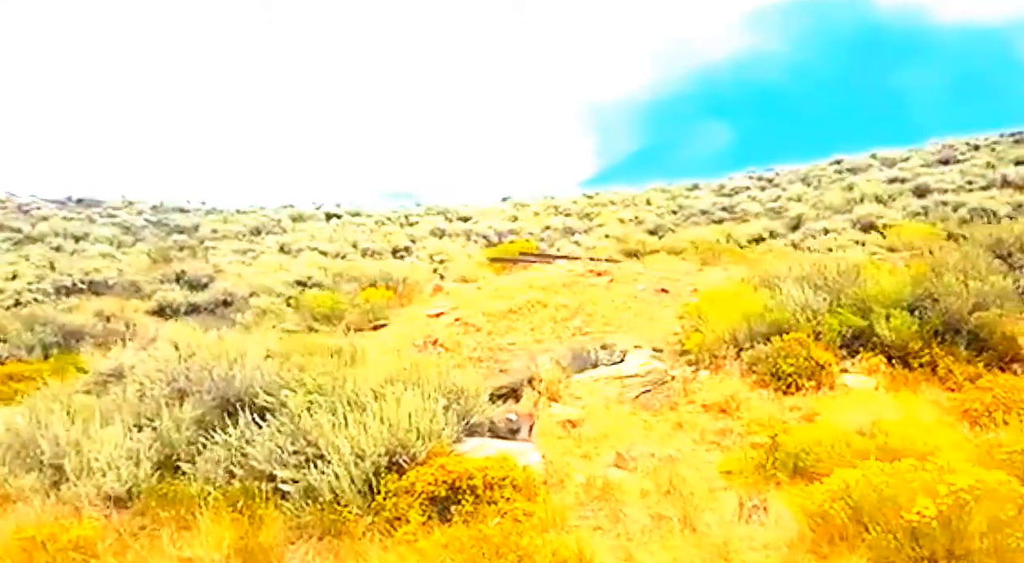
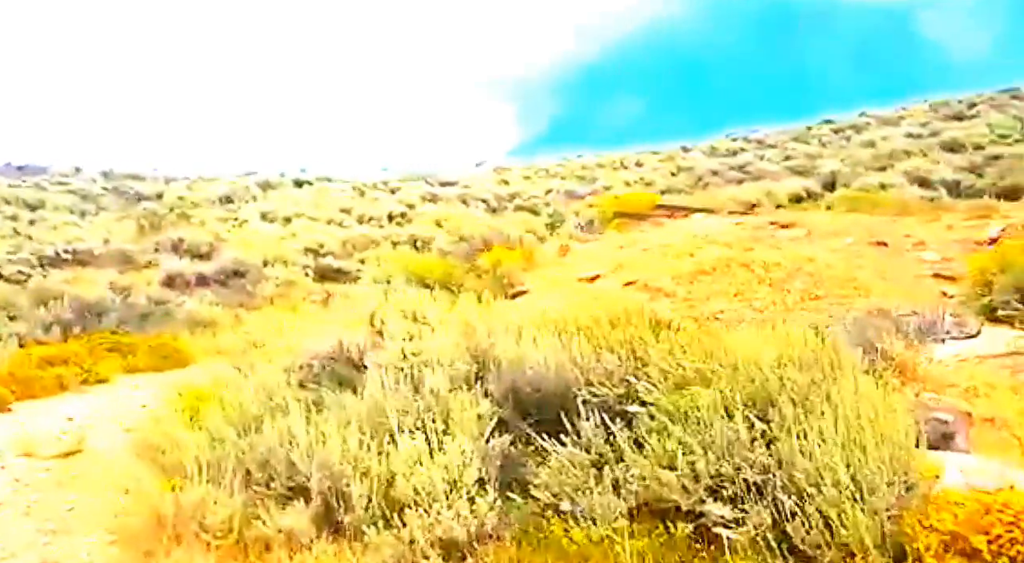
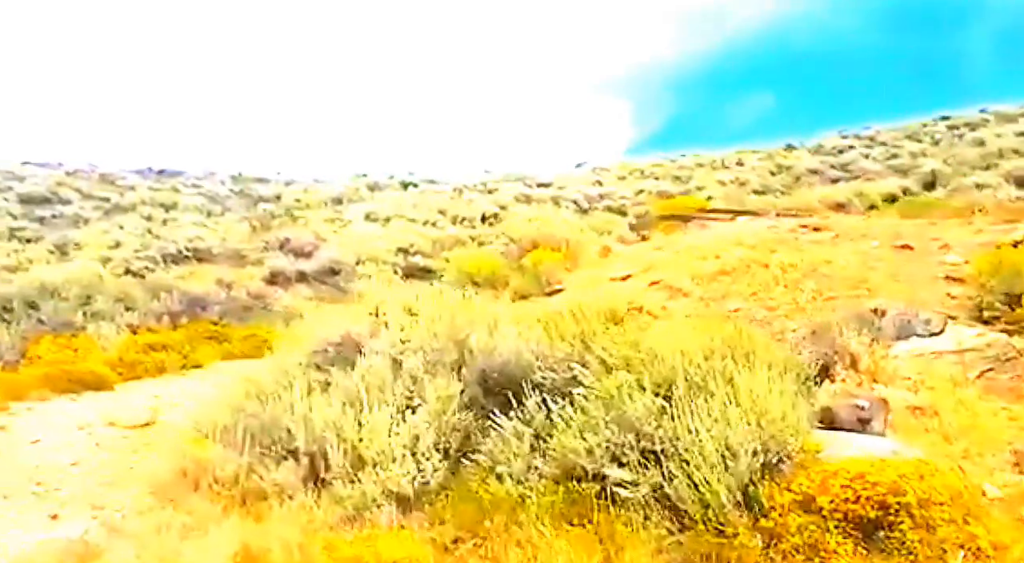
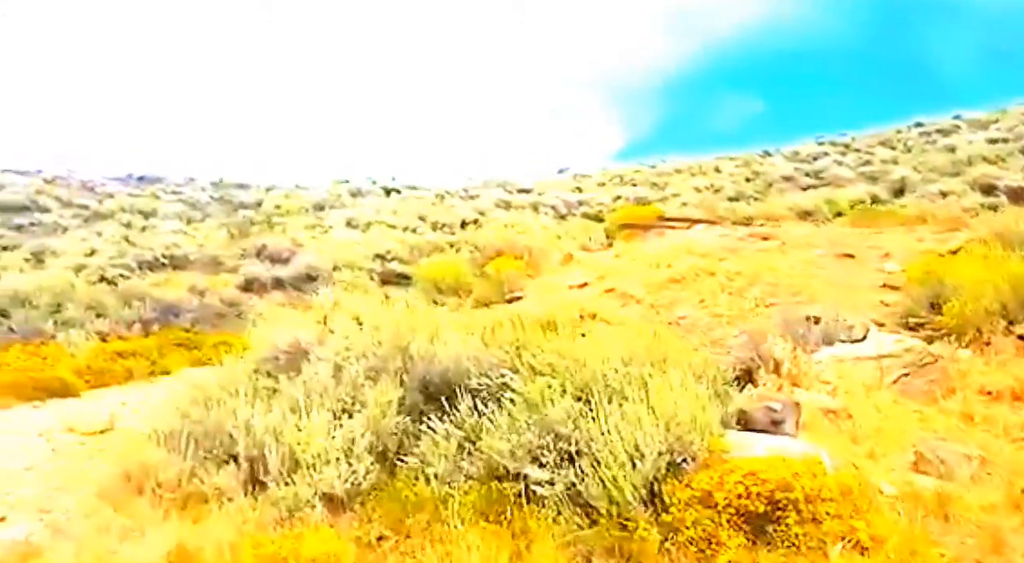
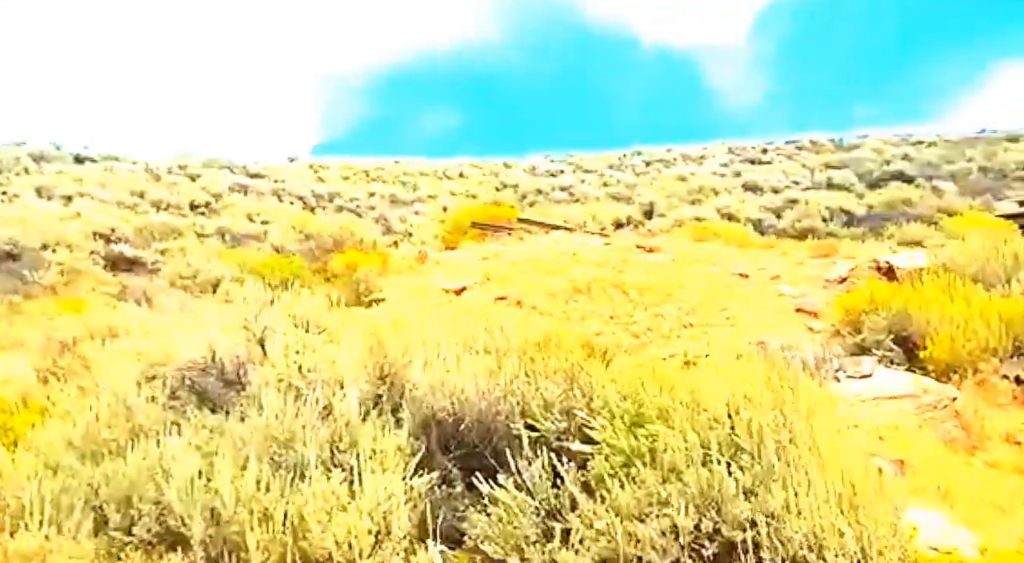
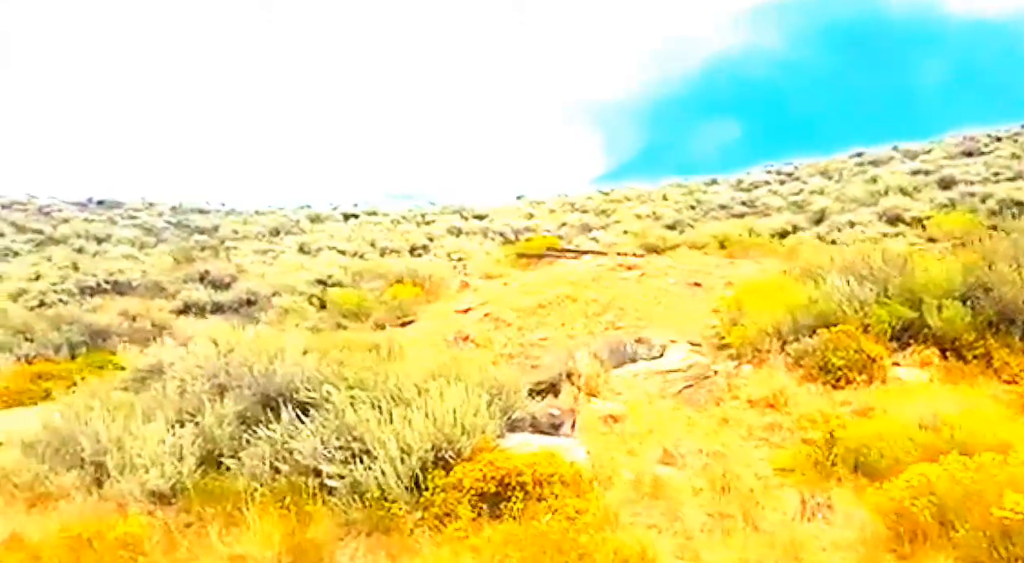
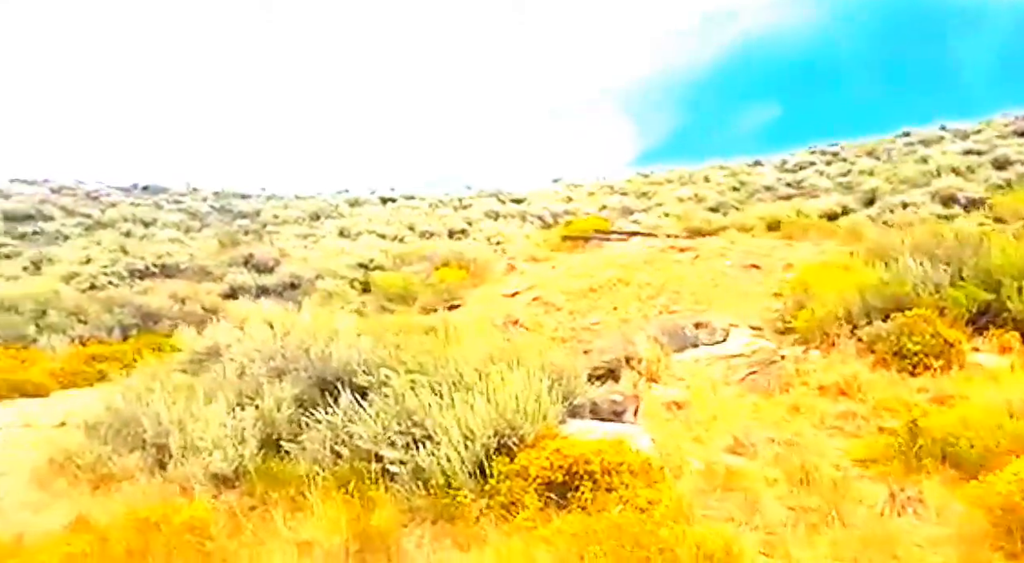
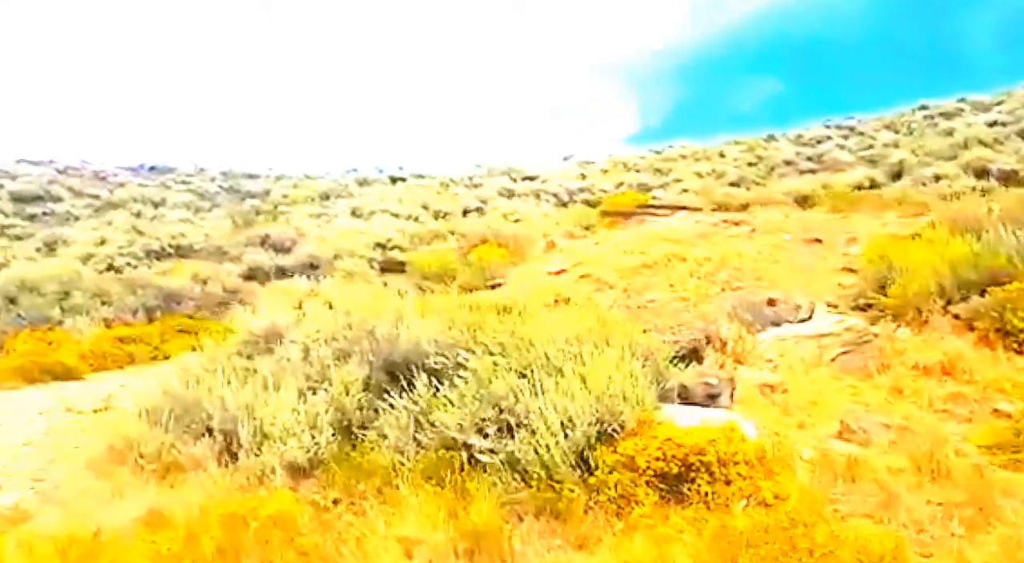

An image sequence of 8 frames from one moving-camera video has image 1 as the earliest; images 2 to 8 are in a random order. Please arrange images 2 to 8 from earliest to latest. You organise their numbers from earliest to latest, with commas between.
6, 7, 8, 4, 3, 2, 5
